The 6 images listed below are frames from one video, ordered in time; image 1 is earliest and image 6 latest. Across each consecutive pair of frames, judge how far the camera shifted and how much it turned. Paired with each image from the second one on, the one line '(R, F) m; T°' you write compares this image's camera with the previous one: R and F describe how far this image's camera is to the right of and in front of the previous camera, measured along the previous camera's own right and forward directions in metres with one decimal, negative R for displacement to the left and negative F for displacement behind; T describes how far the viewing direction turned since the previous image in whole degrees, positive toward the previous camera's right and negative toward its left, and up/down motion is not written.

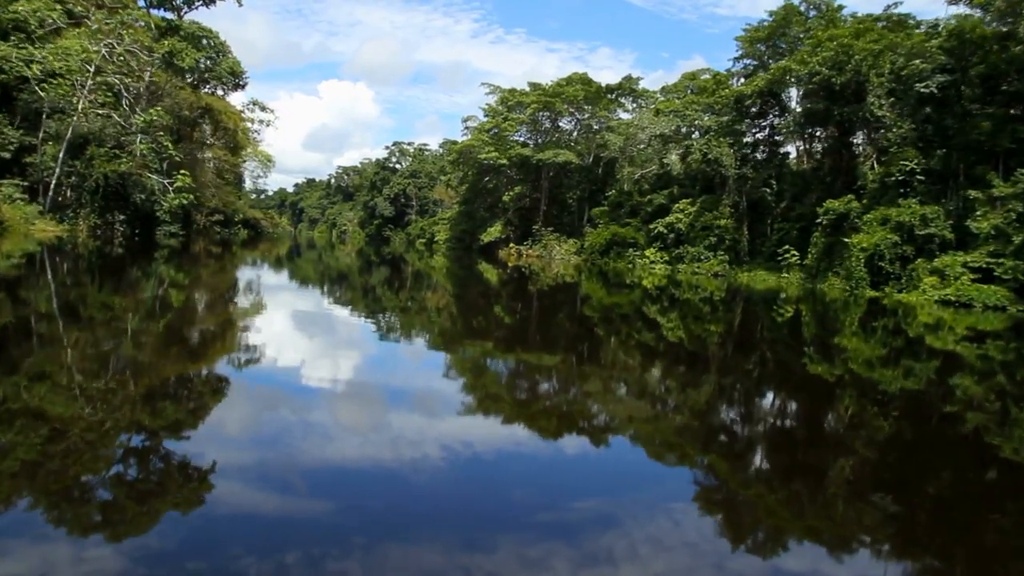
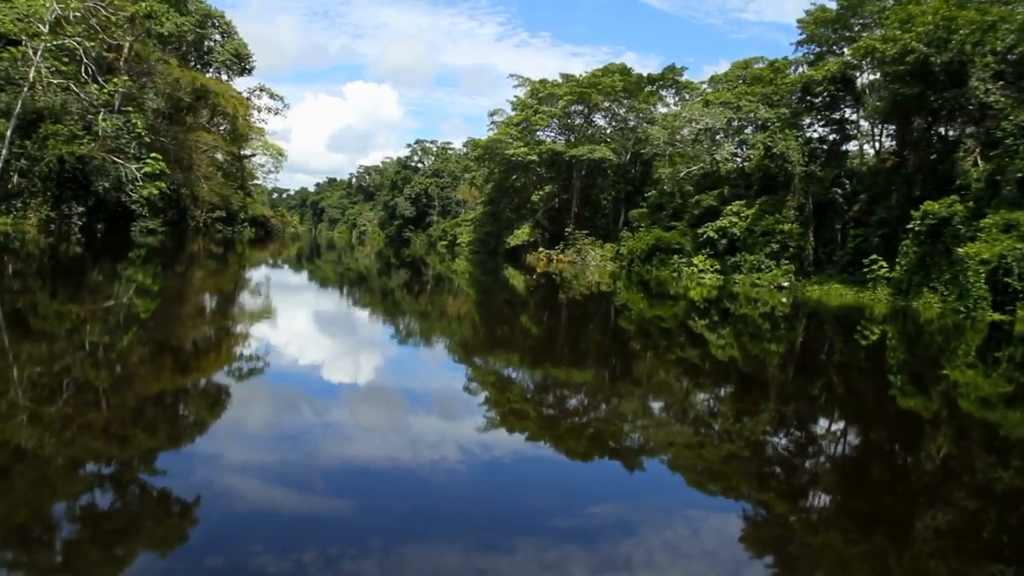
(0.0, +0.5) m; -1°
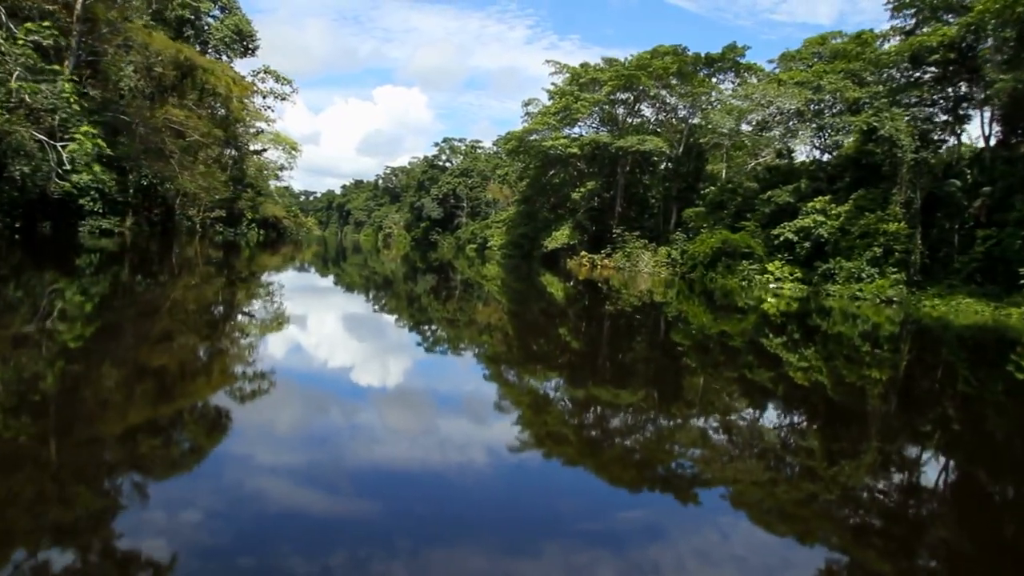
(-0.1, +0.7) m; -2°
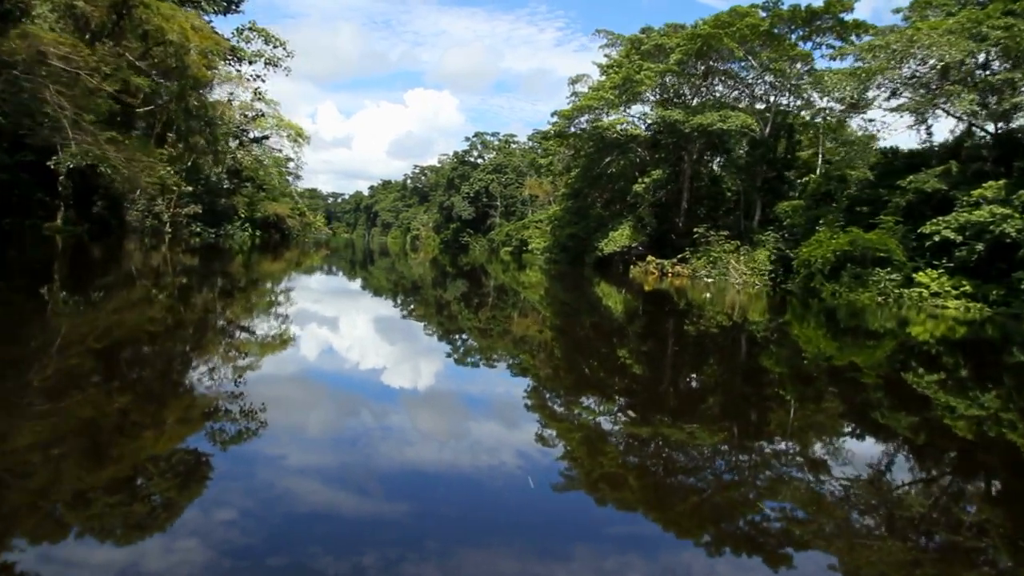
(-0.1, +1.0) m; -2°
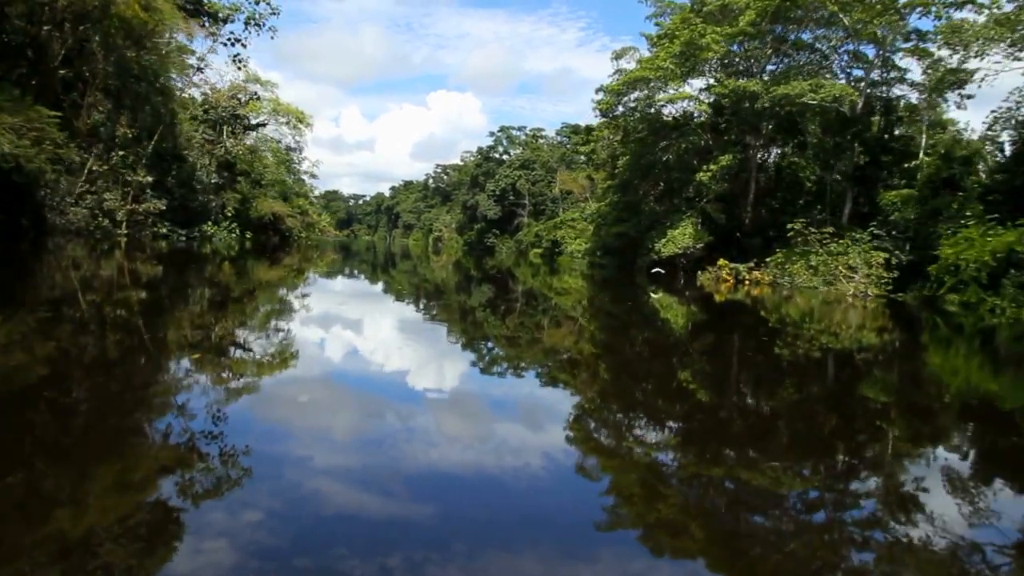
(-0.1, +0.7) m; -2°
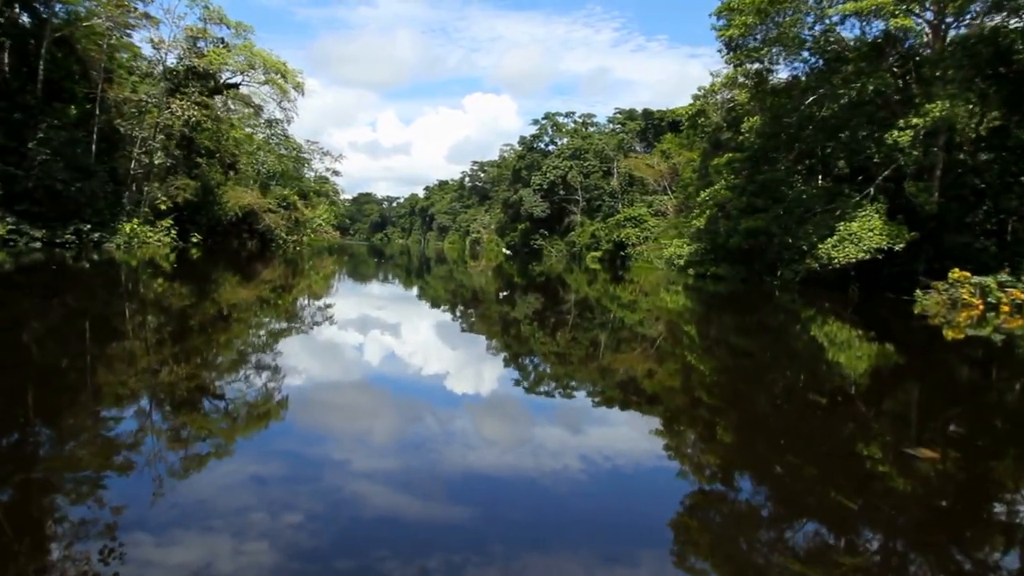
(-0.1, +1.3) m; -3°
